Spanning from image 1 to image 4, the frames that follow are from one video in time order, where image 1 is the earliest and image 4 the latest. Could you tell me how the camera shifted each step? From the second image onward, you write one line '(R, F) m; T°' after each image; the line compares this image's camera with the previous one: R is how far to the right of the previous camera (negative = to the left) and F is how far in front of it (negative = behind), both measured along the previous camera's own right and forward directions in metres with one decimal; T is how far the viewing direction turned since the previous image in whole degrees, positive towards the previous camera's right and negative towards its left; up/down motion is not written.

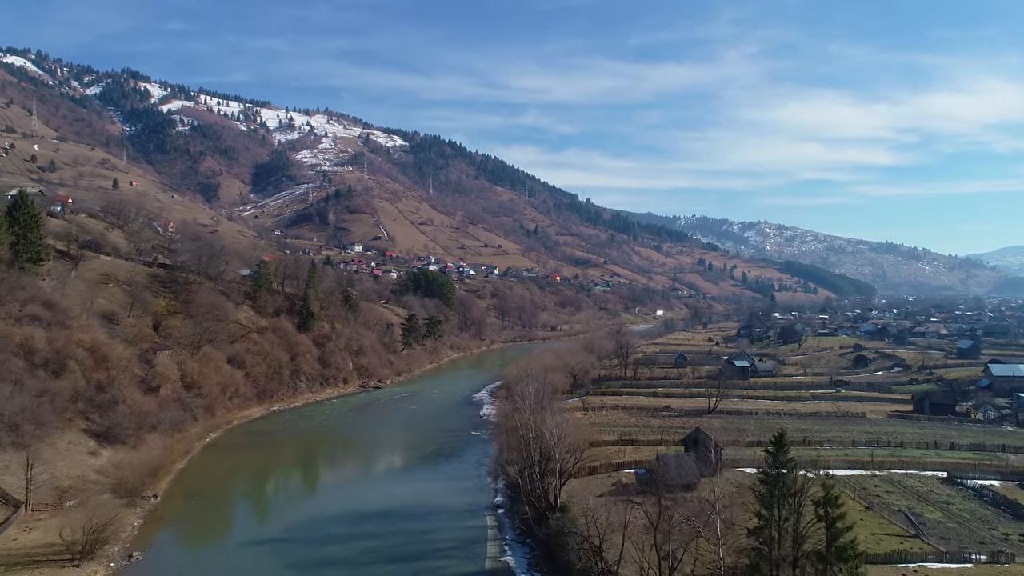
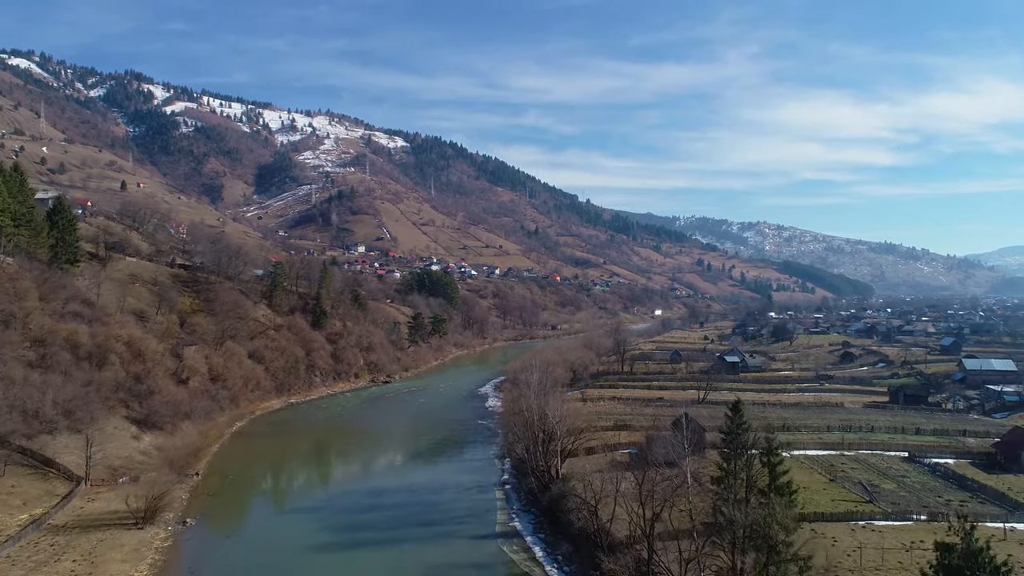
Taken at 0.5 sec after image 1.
(-0.2, -2.3) m; 0°
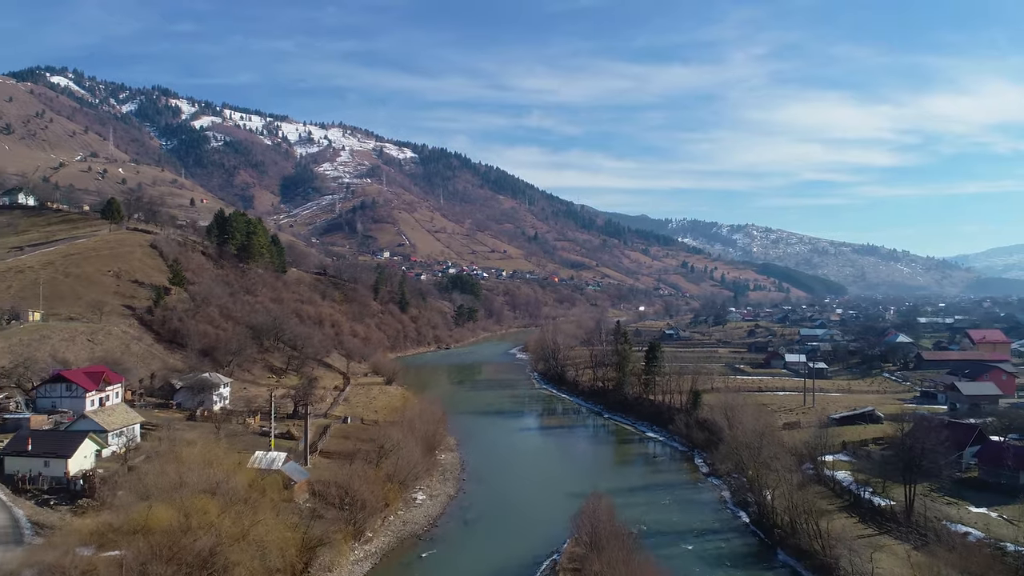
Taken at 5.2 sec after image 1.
(-1.9, -25.7) m; 0°
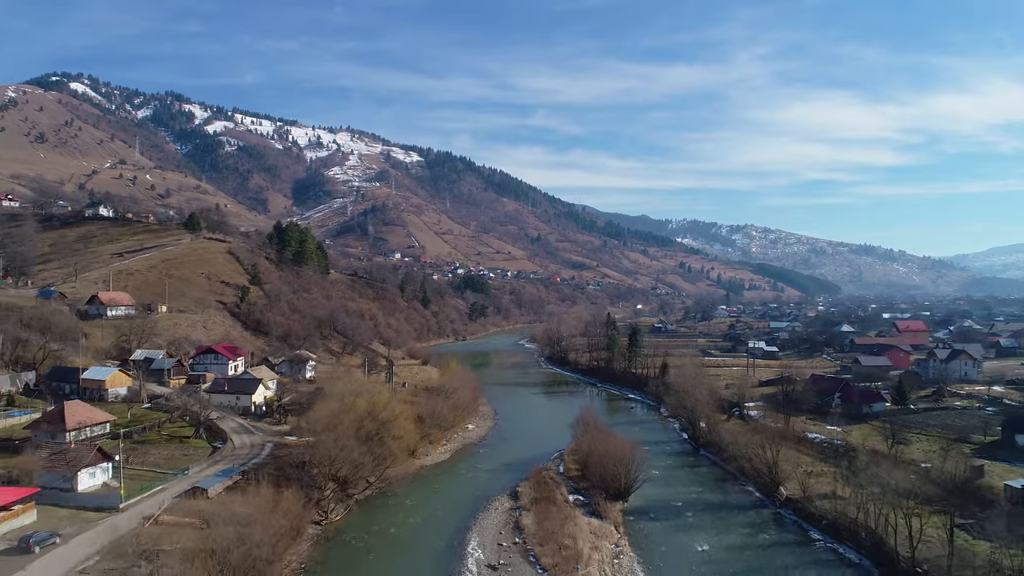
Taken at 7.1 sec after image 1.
(-0.7, -10.3) m; 0°
